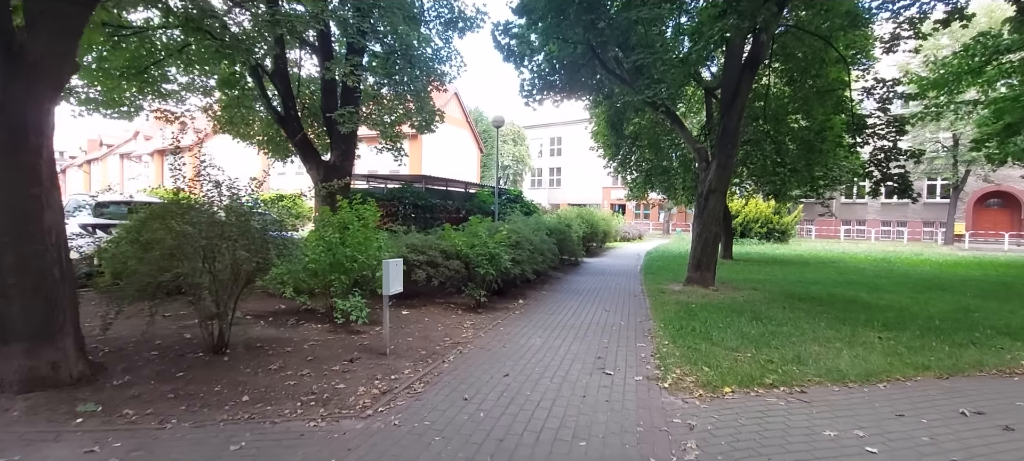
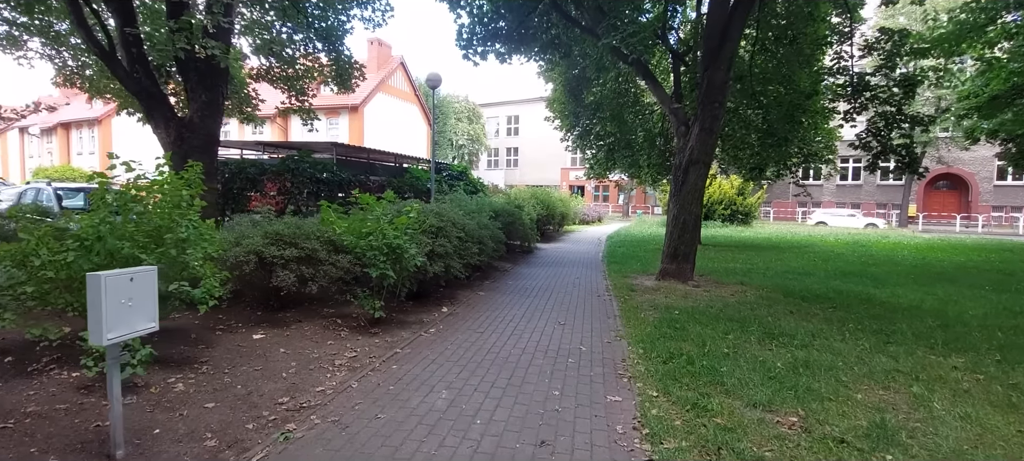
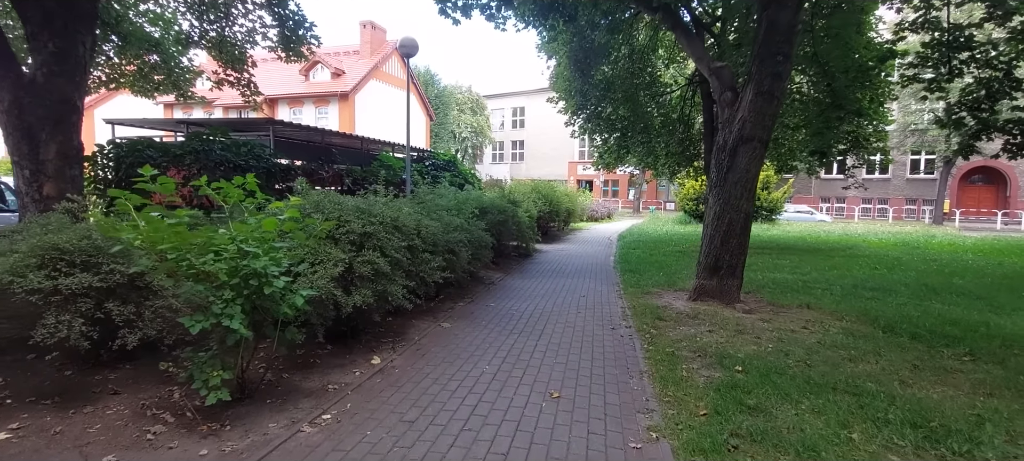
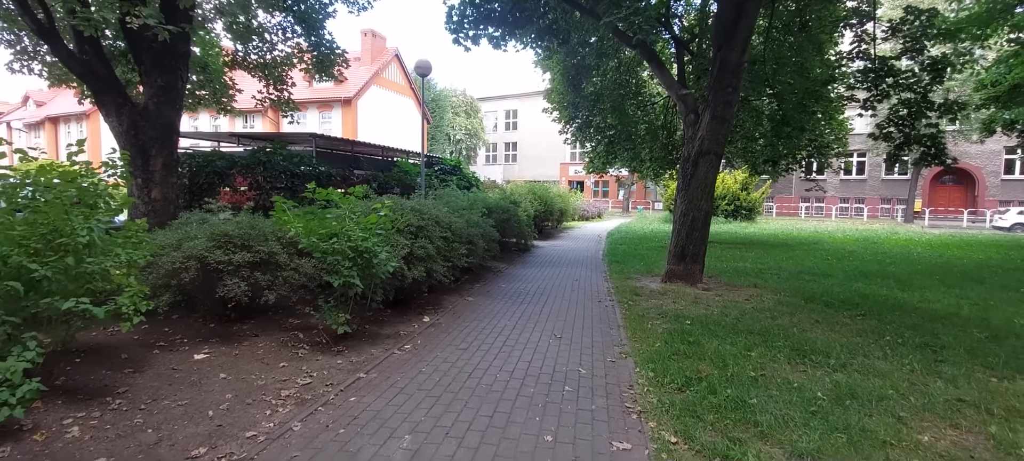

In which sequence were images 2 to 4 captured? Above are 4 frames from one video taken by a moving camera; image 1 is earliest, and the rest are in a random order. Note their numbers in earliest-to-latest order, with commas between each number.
2, 4, 3
